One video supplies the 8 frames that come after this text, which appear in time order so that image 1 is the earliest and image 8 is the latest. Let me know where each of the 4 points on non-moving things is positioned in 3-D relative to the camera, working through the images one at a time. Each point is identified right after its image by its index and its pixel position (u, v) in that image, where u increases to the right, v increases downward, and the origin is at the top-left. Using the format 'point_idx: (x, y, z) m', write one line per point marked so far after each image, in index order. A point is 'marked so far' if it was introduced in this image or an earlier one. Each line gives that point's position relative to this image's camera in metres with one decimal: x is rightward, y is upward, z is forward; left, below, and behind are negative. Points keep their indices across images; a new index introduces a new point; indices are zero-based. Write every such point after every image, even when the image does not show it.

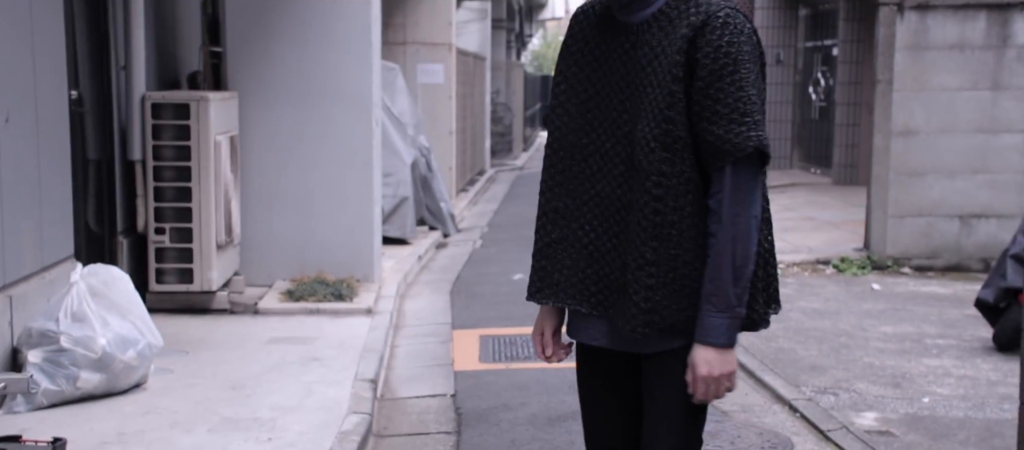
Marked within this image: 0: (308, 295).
0: (-1.4, -0.5, +7.9) m
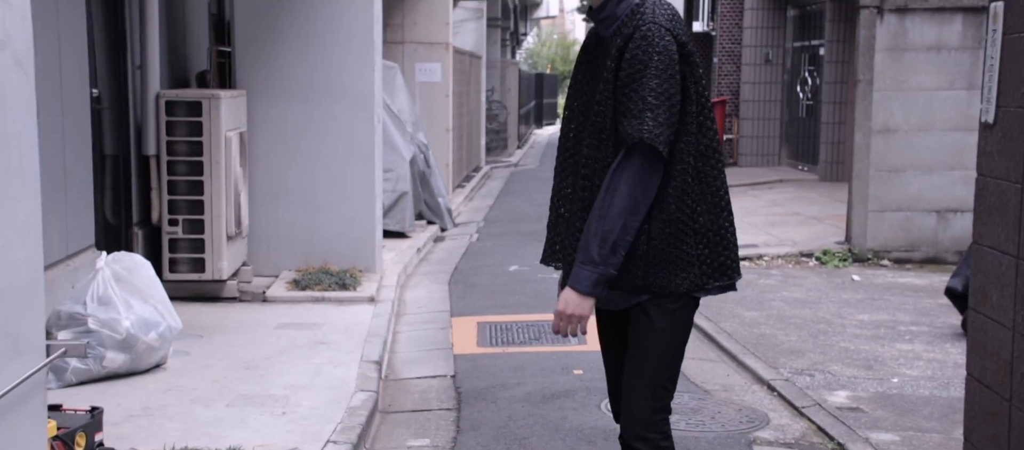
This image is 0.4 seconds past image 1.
0: (-1.4, -0.4, +8.3) m
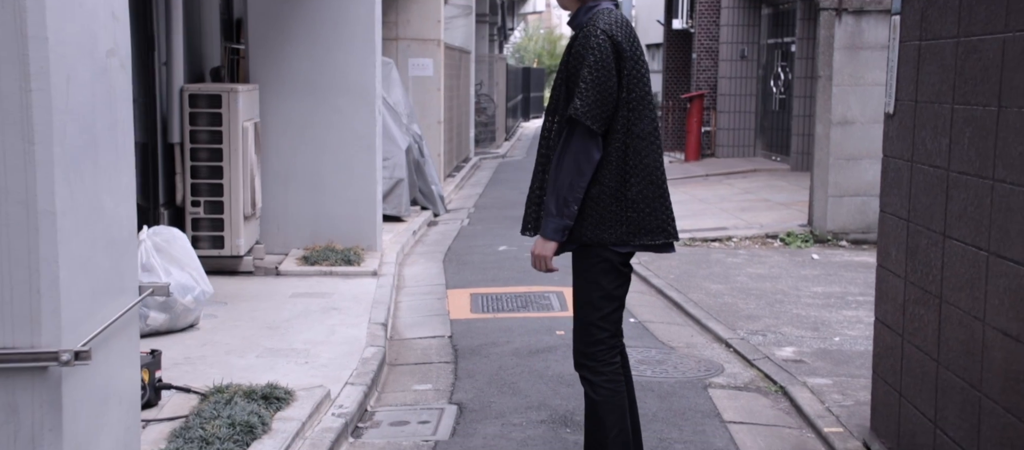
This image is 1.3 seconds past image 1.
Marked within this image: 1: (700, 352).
0: (-1.5, -0.3, +9.2) m
1: (+1.1, -0.7, +6.9) m
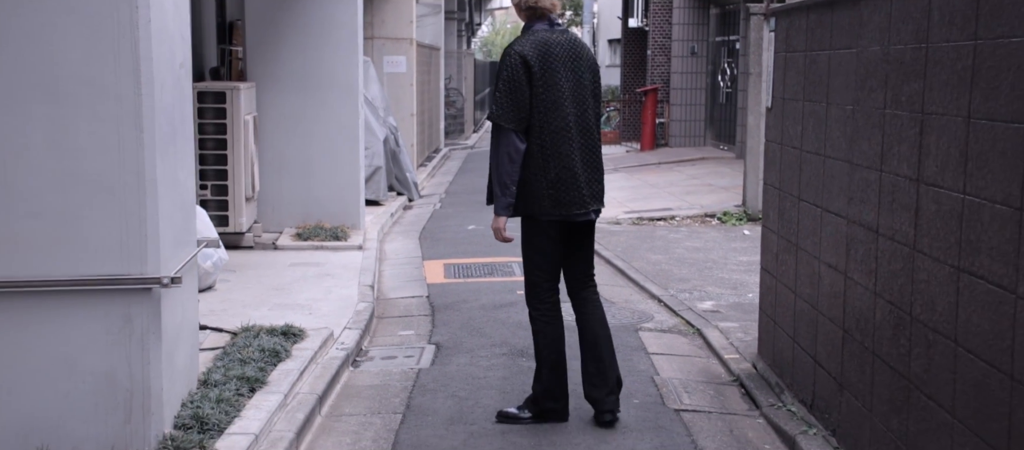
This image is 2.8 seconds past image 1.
0: (-1.8, -0.1, +10.5) m
1: (+0.9, -0.6, +8.3) m
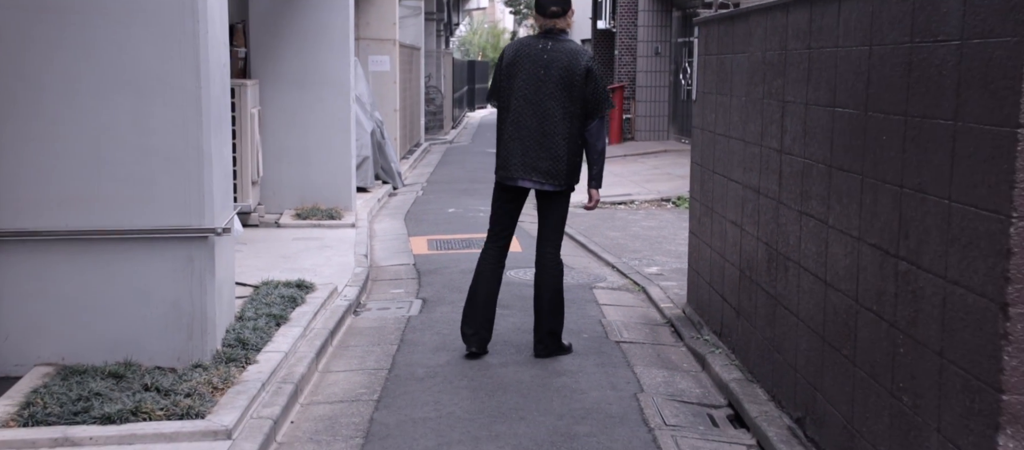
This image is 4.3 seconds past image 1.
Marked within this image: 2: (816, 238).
0: (-2.0, +0.1, +11.9) m
1: (+0.7, -0.4, +9.7) m
2: (+1.2, -0.1, +4.7) m
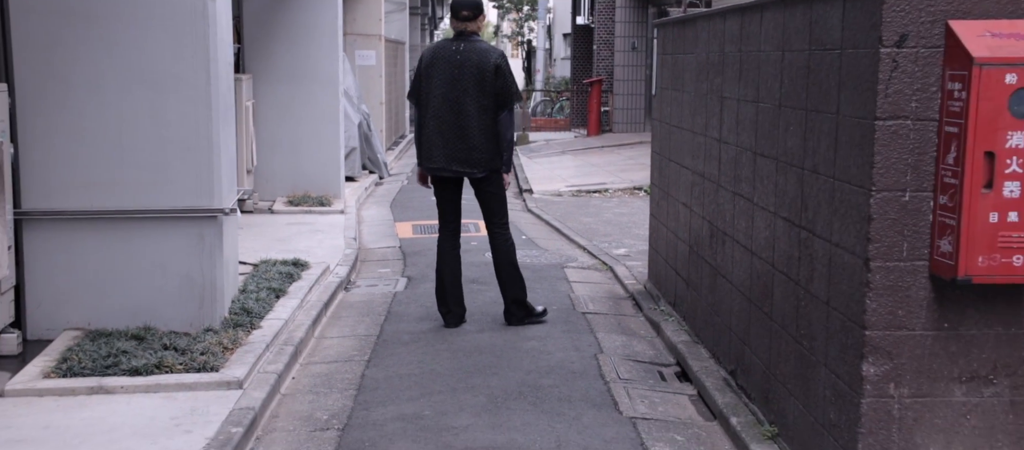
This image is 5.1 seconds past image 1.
0: (-2.2, +0.2, +12.6) m
1: (+0.5, -0.2, +10.5) m
2: (+1.1, 0.0, +5.4) m
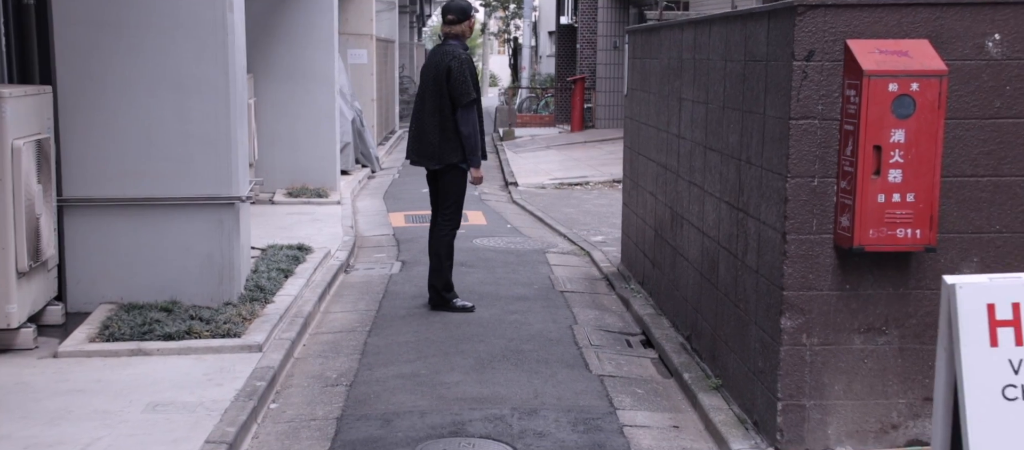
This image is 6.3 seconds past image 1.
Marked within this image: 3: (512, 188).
0: (-2.4, +0.4, +13.4) m
1: (+0.3, -0.1, +11.3) m
2: (+1.0, +0.1, +6.3) m
3: (0.0, +0.5, +15.7) m
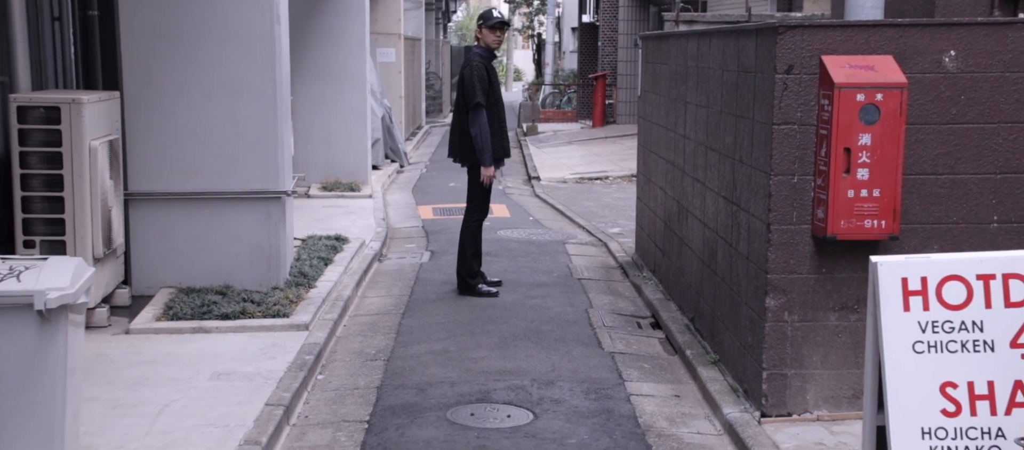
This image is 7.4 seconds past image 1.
0: (-2.1, +0.4, +14.2) m
1: (+0.6, -0.1, +12.0) m
2: (+1.1, +0.2, +7.0) m
3: (+0.3, +0.6, +16.4) m
